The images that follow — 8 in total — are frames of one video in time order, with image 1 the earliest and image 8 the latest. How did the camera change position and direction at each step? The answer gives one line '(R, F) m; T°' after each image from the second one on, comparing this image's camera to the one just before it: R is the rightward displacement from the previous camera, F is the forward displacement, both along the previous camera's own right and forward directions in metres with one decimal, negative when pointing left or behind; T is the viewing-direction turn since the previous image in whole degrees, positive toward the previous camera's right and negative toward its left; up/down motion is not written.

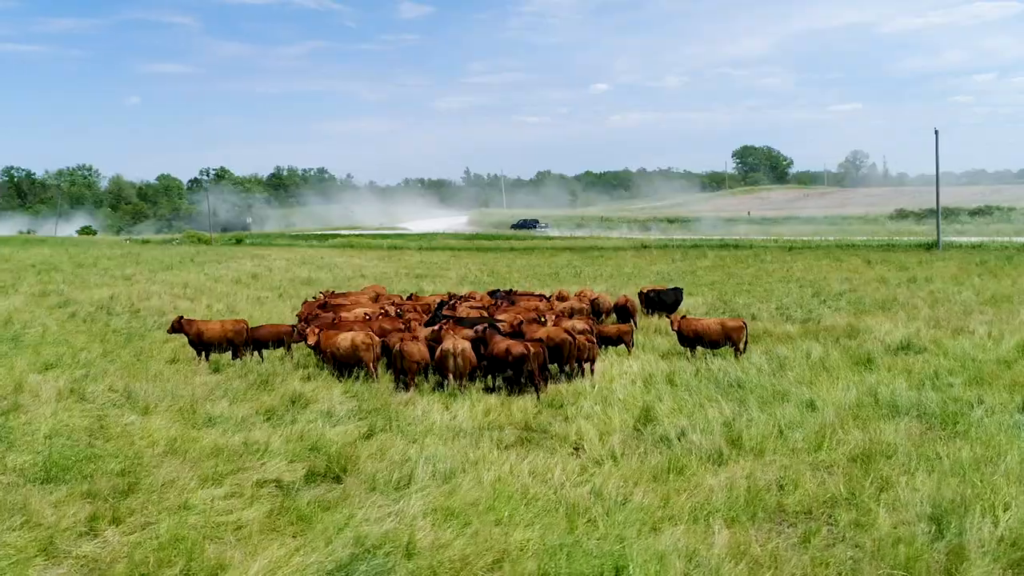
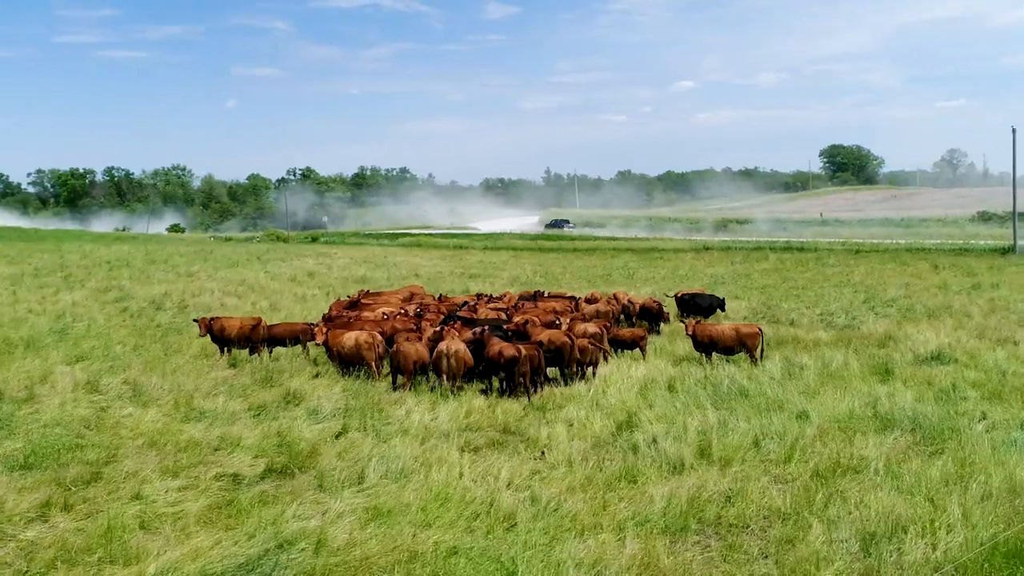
(+1.0, 0.0) m; -5°
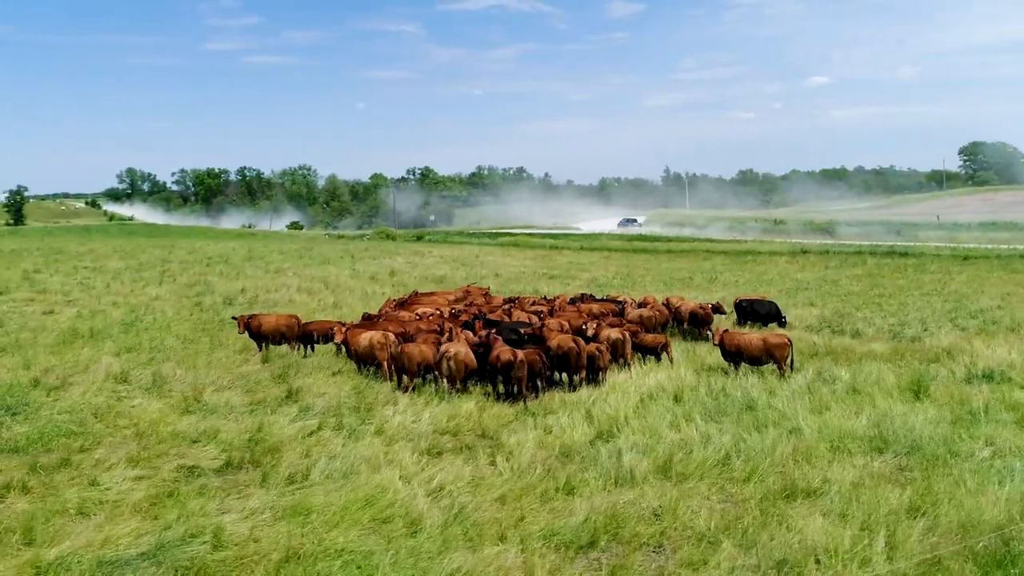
(+1.4, +0.1) m; -8°
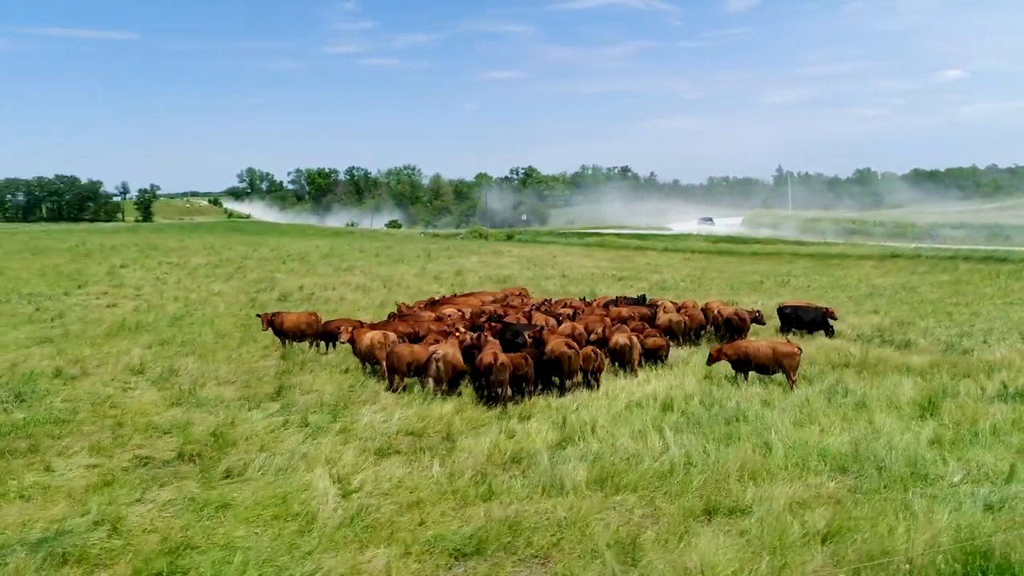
(+1.5, +0.1) m; -7°
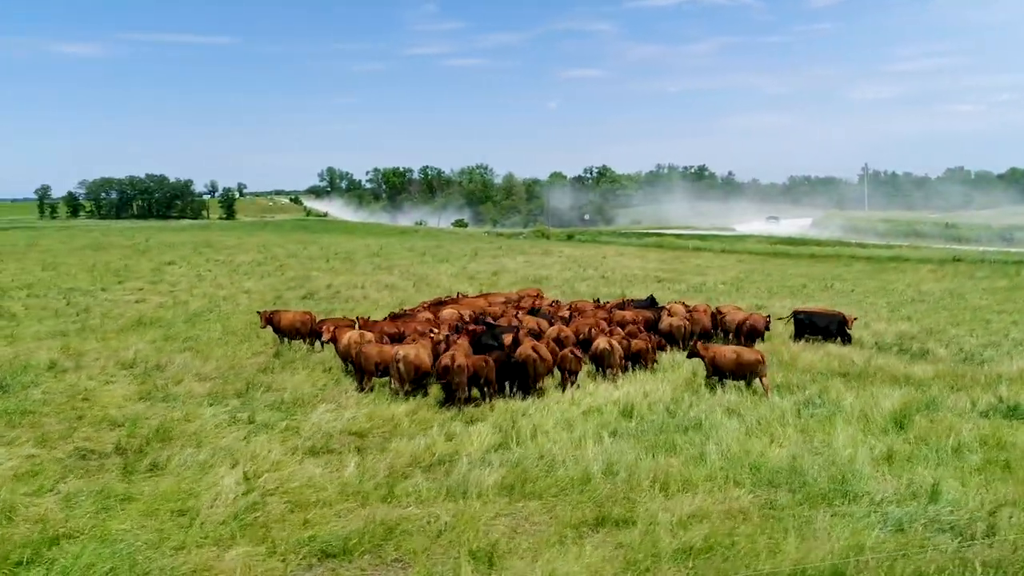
(+1.4, +0.1) m; -5°
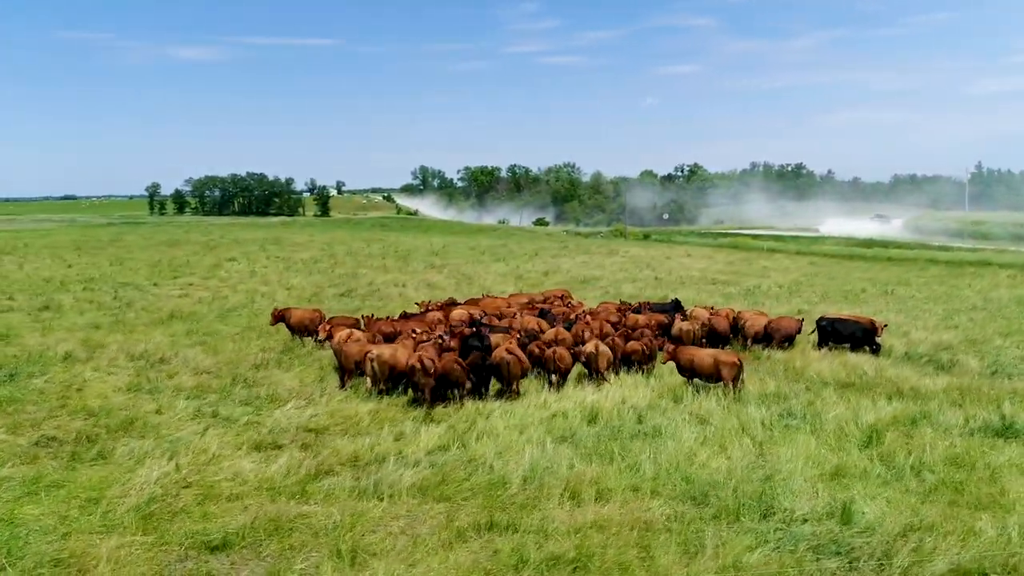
(+1.5, 0.0) m; -6°
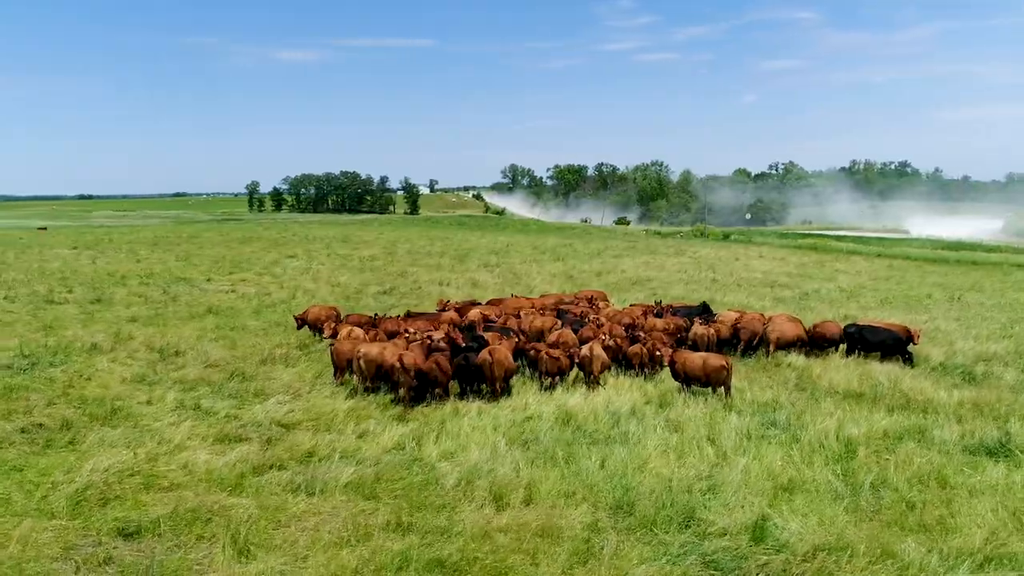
(+1.4, 0.0) m; -6°
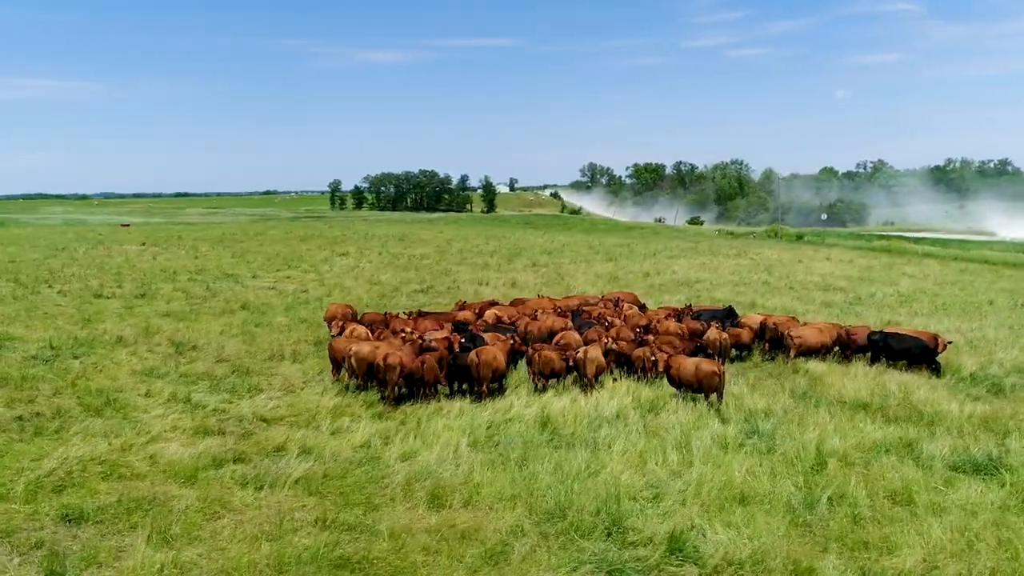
(+1.2, 0.0) m; -5°
